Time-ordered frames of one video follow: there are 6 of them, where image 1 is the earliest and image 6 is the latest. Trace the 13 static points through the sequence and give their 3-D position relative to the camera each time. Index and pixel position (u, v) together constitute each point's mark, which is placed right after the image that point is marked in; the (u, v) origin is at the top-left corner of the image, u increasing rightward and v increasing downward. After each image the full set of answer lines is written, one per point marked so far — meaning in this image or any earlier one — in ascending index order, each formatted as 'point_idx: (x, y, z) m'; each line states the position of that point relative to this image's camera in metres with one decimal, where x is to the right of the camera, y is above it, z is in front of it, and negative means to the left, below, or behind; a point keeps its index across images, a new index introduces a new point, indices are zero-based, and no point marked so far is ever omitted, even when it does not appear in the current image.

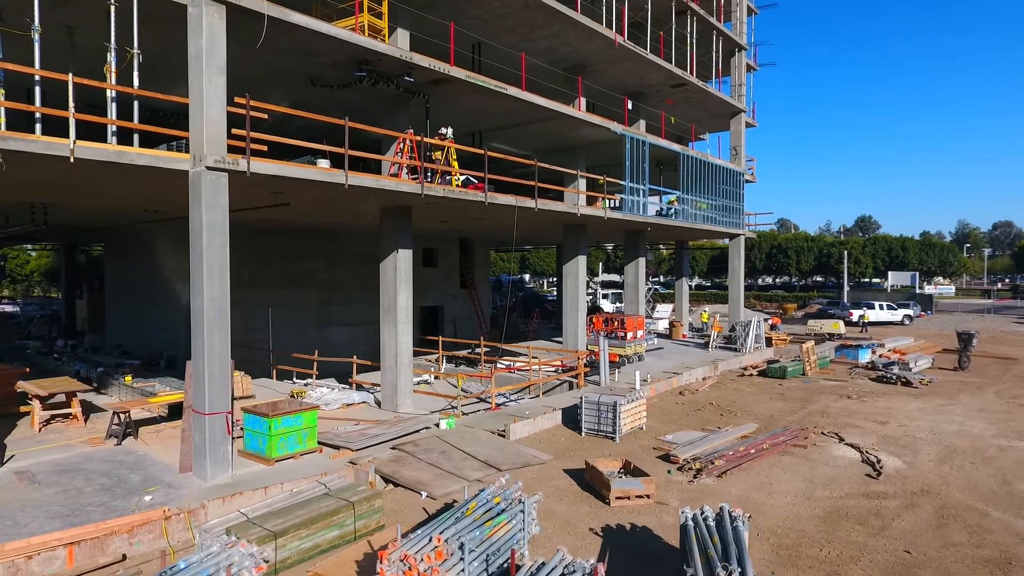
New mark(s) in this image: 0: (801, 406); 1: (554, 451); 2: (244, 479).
0: (+8.0, -3.3, +16.5) m
1: (+0.8, -3.3, +12.1) m
2: (-4.4, -3.2, +9.9) m
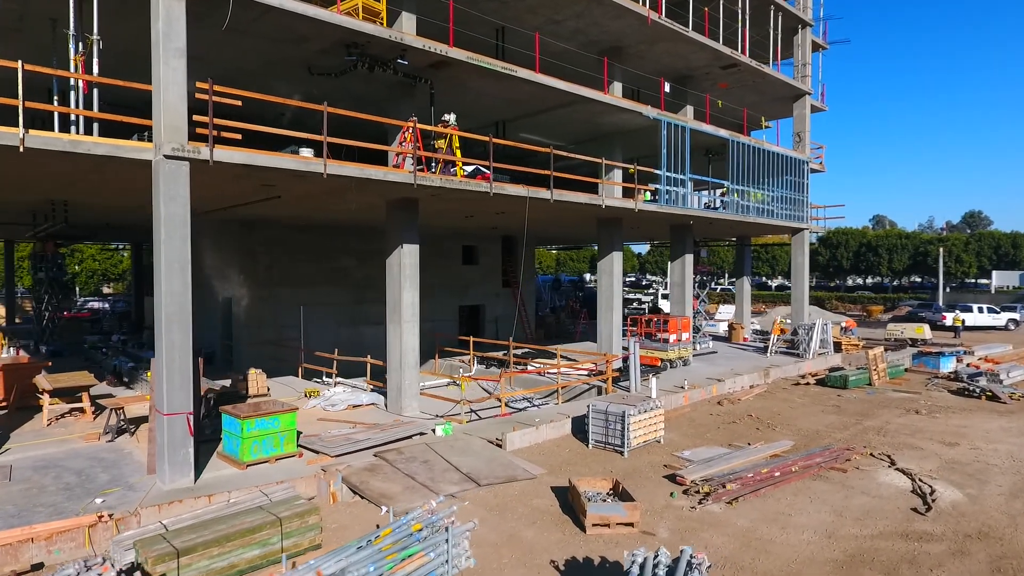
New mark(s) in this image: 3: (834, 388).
0: (+8.3, -3.2, +14.4) m
1: (+0.7, -3.2, +10.9) m
2: (-4.8, -3.1, +9.4) m
3: (+10.1, -3.2, +18.8) m
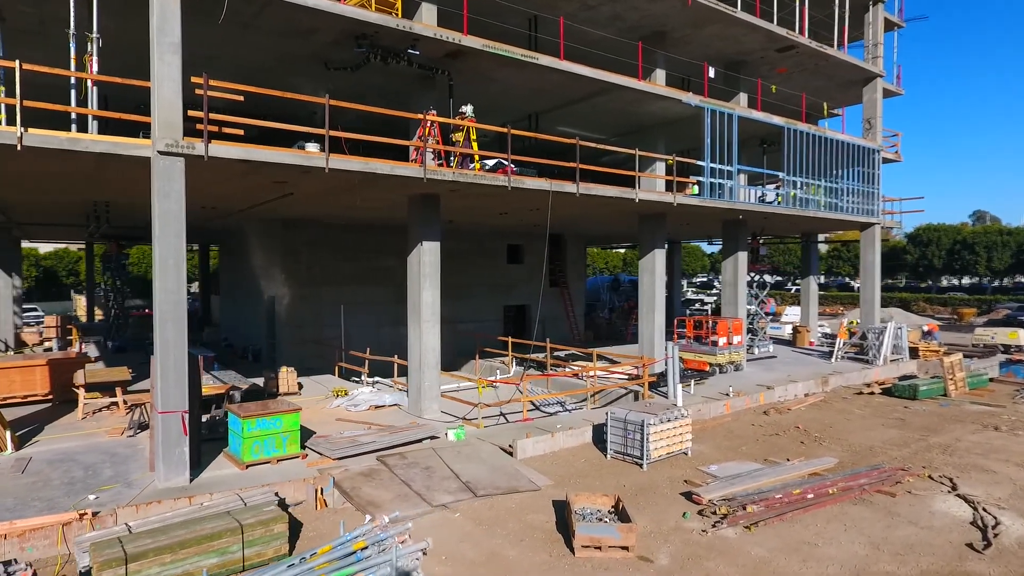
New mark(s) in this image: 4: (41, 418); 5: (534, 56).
0: (+8.7, -3.2, +12.8) m
1: (+0.8, -3.2, +10.2) m
2: (-4.8, -3.0, +9.3) m
3: (+11.1, -3.1, +16.9) m
4: (-10.7, -3.0, +13.5) m
5: (+0.5, +5.2, +13.2) m
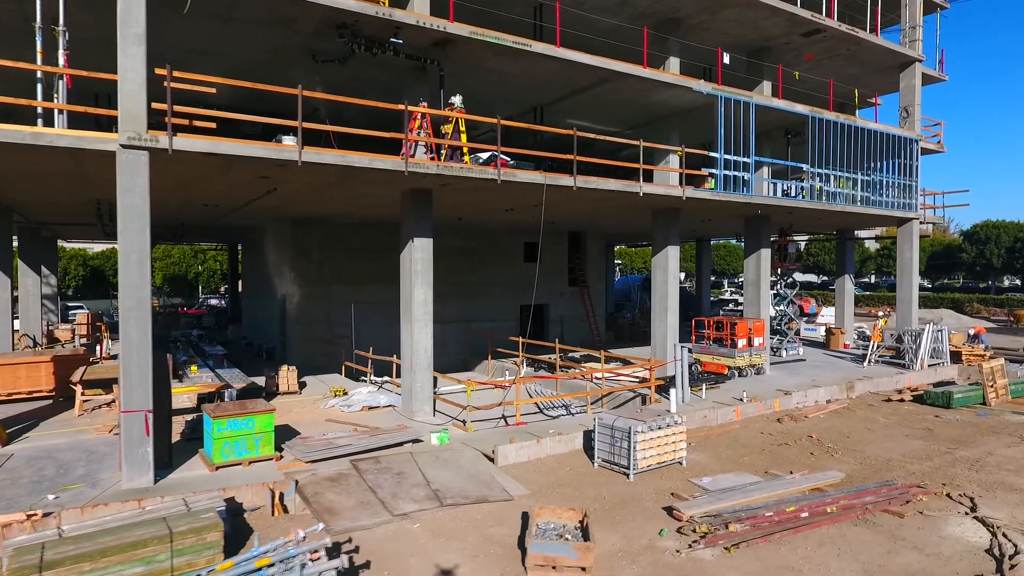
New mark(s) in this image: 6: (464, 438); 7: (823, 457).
0: (+8.5, -3.2, +11.7) m
1: (+0.4, -3.2, +9.6) m
2: (-5.3, -3.0, +9.0) m
3: (+11.1, -3.1, +15.6) m
4: (-10.8, -2.9, +13.7) m
5: (+0.3, +5.2, +12.7) m
6: (-0.9, -2.9, +11.6) m
7: (+5.8, -3.1, +11.1) m
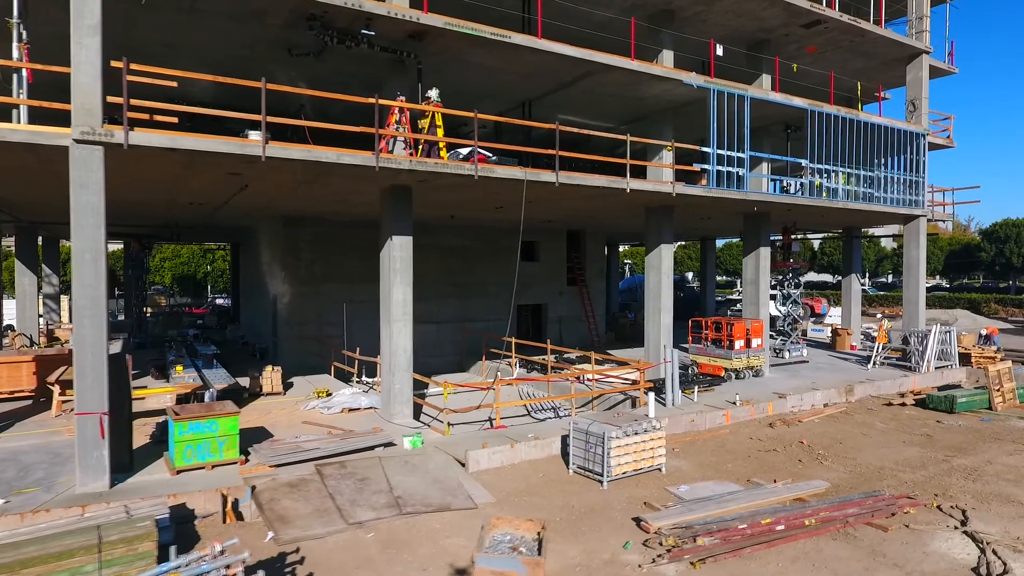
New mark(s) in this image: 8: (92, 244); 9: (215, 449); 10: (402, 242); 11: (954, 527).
0: (+8.0, -3.2, +11.1) m
1: (-0.1, -3.2, +9.2) m
2: (-5.8, -3.0, +8.8) m
3: (+10.7, -3.1, +15.0) m
4: (-11.2, -2.9, +13.5) m
5: (-0.1, +5.2, +12.3) m
6: (-1.4, -2.9, +11.3) m
7: (+5.3, -3.1, +10.6) m
8: (-6.2, +0.6, +8.8) m
9: (-4.9, -2.7, +9.9) m
10: (-2.4, +1.0, +13.3) m
11: (+5.8, -3.1, +7.8) m
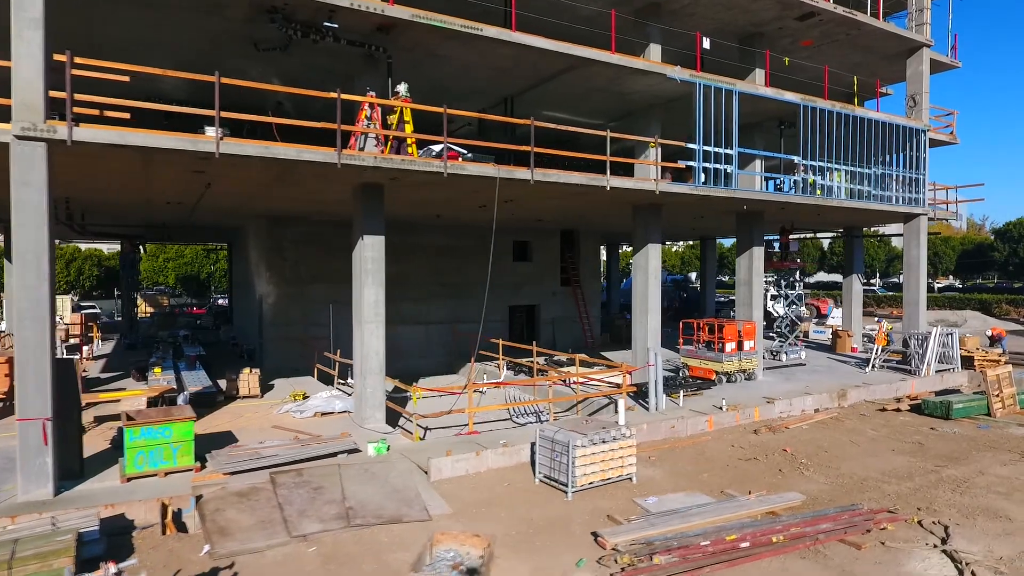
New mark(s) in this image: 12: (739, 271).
0: (+7.5, -3.2, +10.6) m
1: (-0.7, -3.2, +8.8) m
2: (-6.4, -3.0, +8.5) m
3: (+10.2, -3.1, +14.5) m
4: (-11.8, -2.9, +13.3) m
5: (-0.7, +5.2, +11.9) m
6: (-2.0, -2.9, +10.9) m
7: (+4.7, -3.2, +10.1) m
8: (-6.8, +0.6, +8.5) m
9: (-5.5, -2.7, +9.5) m
10: (-3.0, +1.0, +12.9) m
11: (+5.2, -3.1, +7.3) m
12: (+7.6, +0.6, +19.9) m
